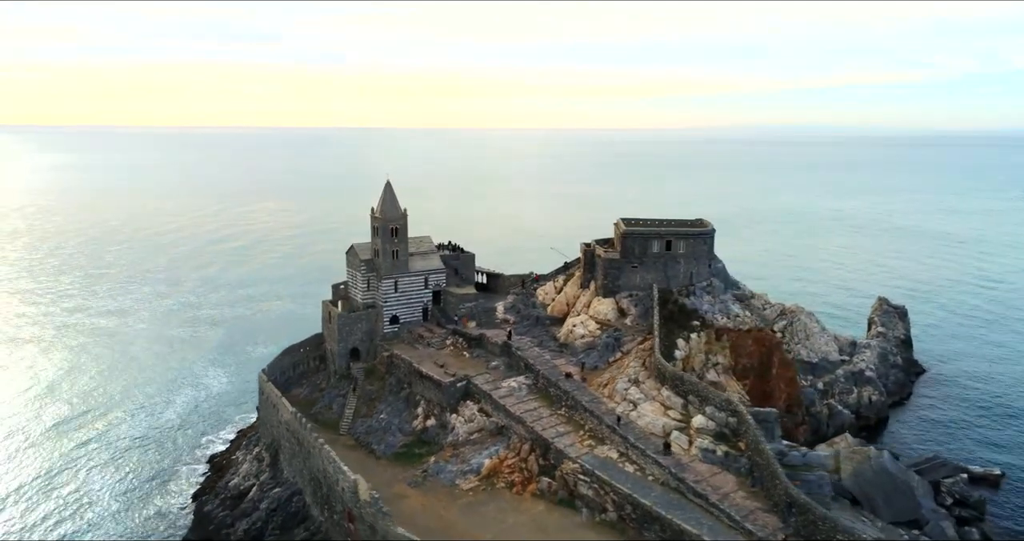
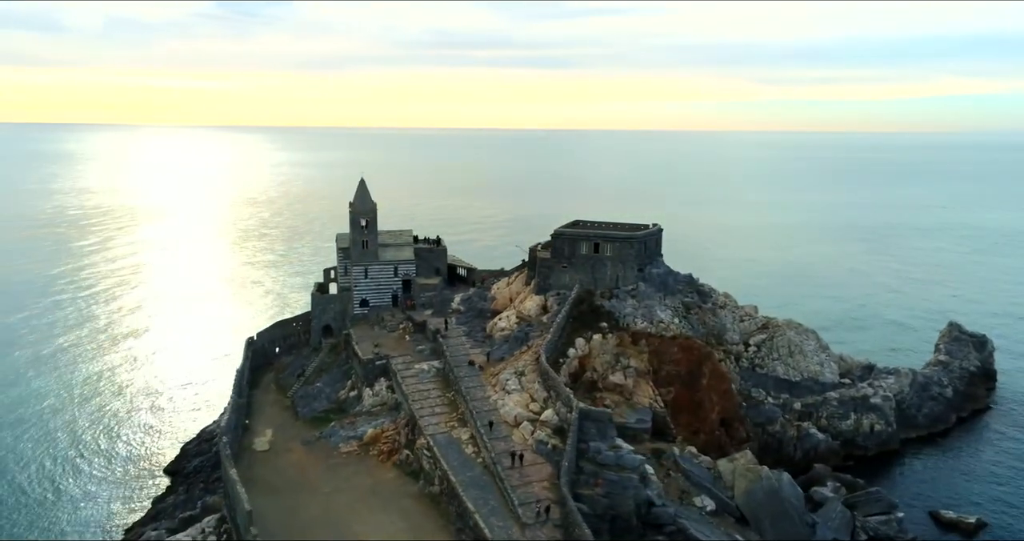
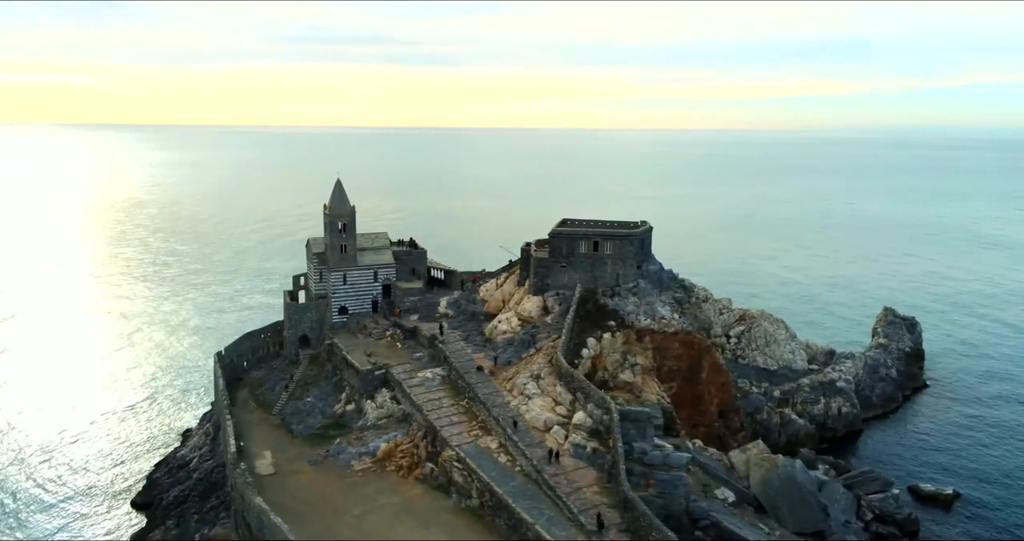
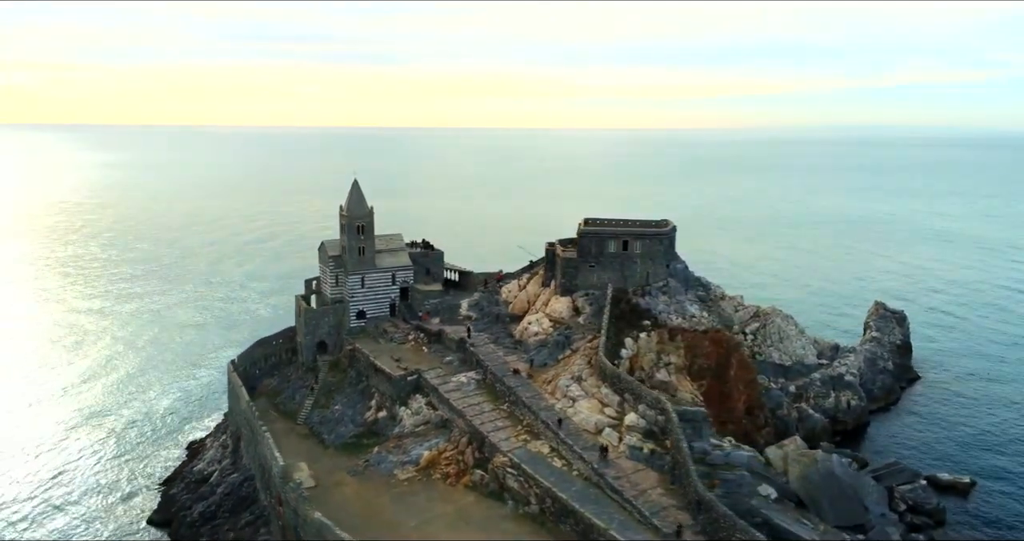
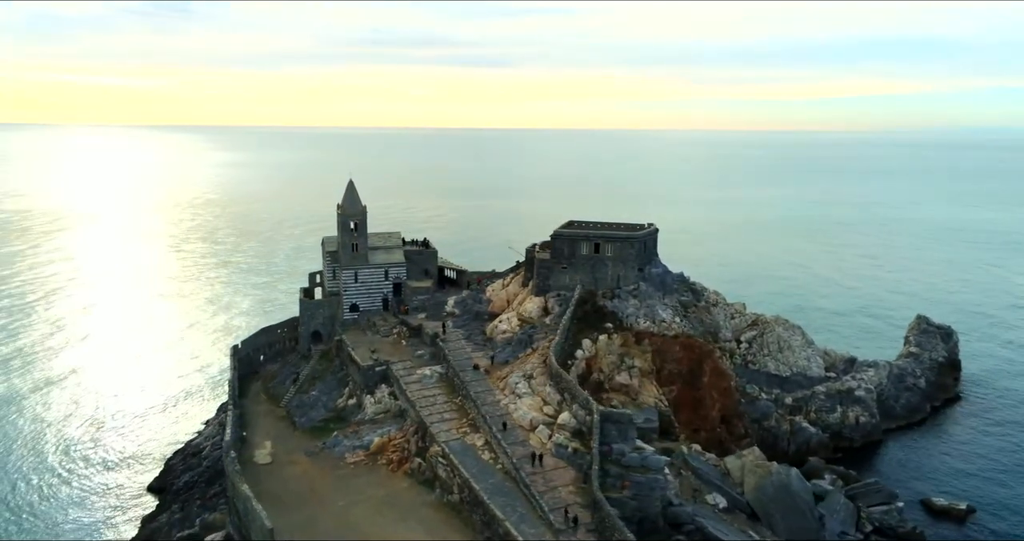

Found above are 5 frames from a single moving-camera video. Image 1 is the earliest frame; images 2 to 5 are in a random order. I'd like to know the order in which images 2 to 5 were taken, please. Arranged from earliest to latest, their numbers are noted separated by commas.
4, 3, 5, 2
